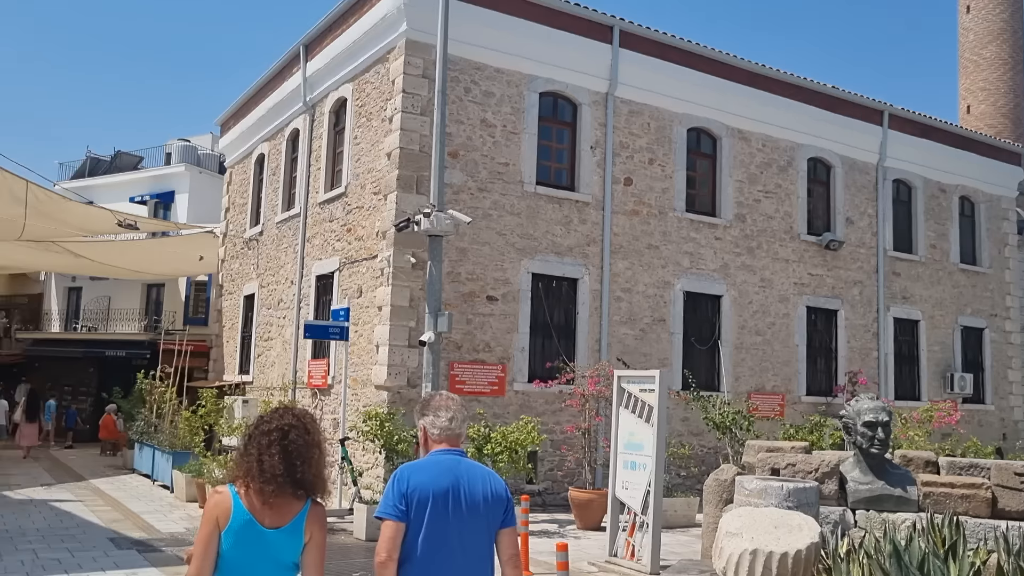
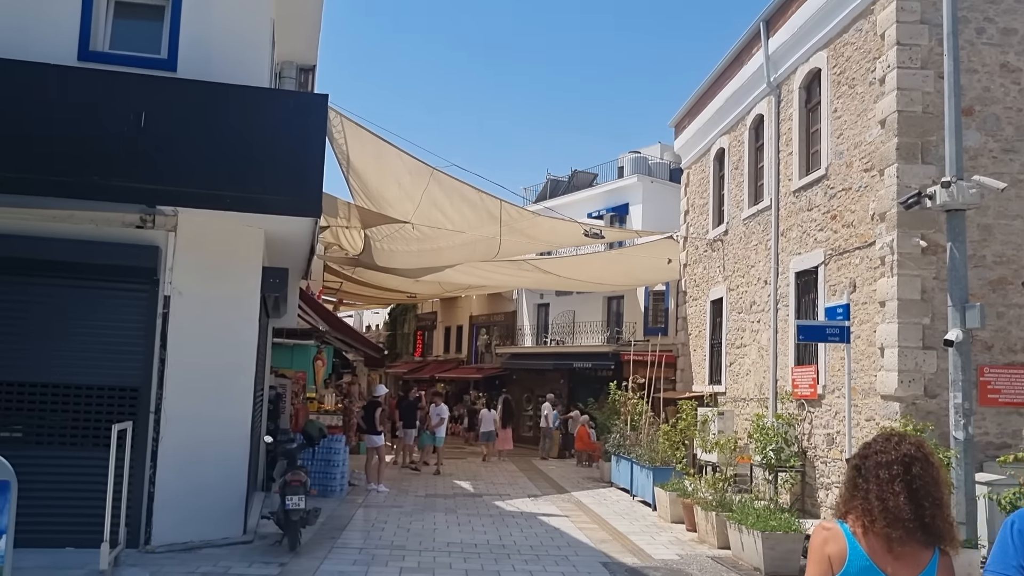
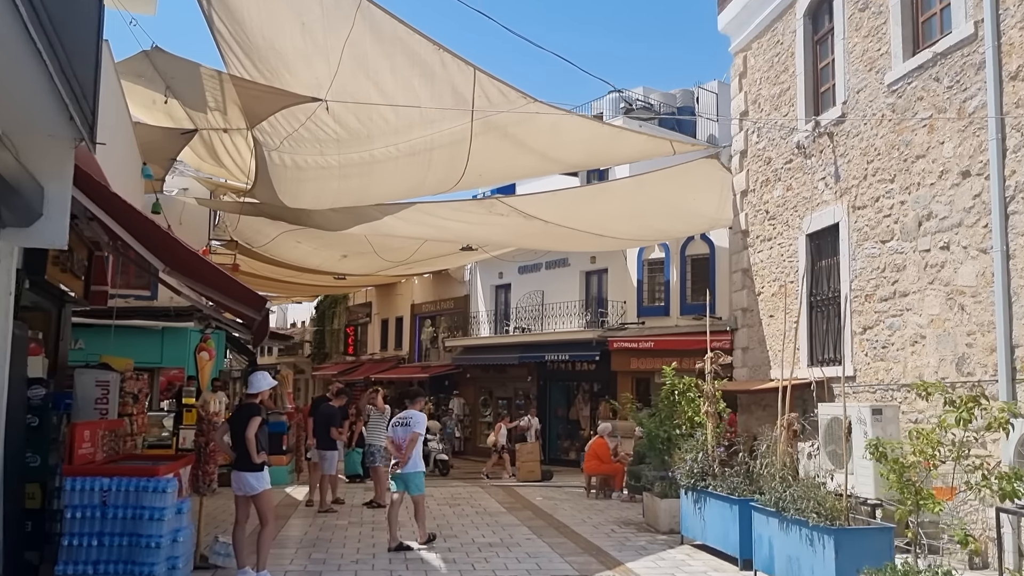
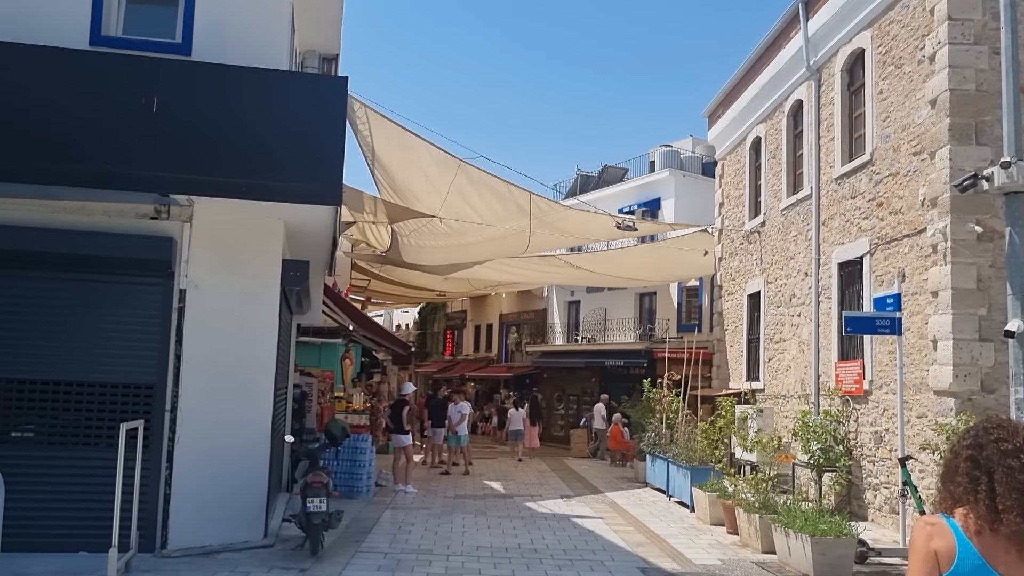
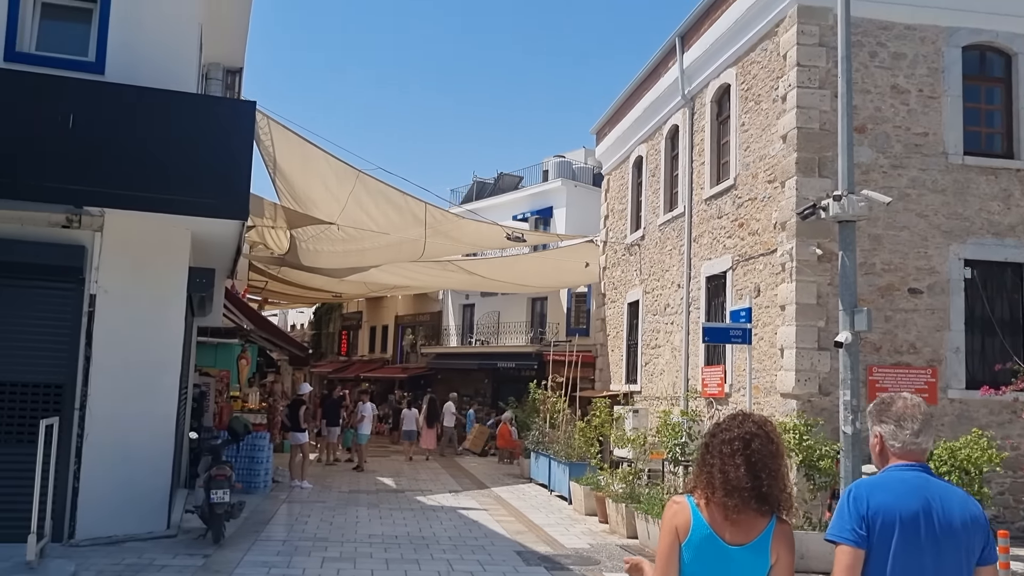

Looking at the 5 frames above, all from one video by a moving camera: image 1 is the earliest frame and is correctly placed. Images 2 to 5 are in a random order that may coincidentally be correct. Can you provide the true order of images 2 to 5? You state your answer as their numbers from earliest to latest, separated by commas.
5, 2, 4, 3
